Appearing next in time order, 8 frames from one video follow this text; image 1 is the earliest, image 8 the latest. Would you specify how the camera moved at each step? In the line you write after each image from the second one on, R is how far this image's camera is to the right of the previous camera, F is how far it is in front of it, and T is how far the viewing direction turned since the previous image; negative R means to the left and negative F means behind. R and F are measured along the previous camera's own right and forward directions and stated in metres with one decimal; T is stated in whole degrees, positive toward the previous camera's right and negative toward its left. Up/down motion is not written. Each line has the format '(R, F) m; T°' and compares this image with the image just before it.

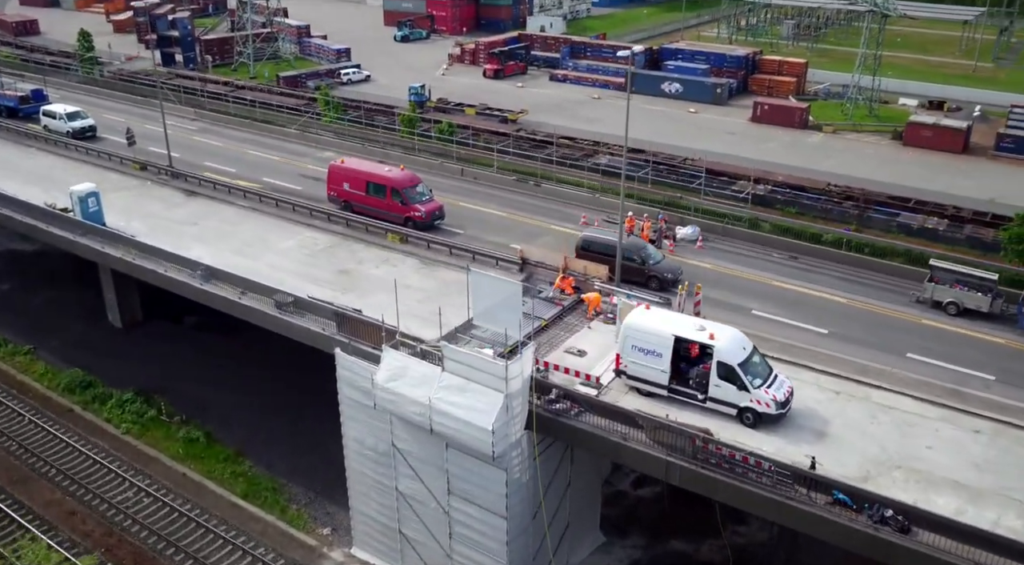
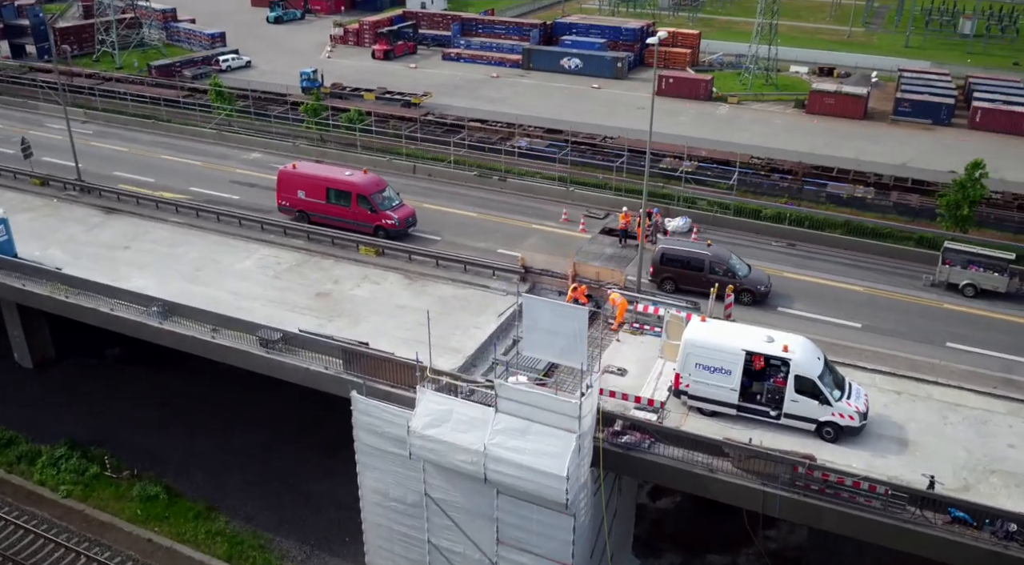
(-3.6, +2.6) m; +9°
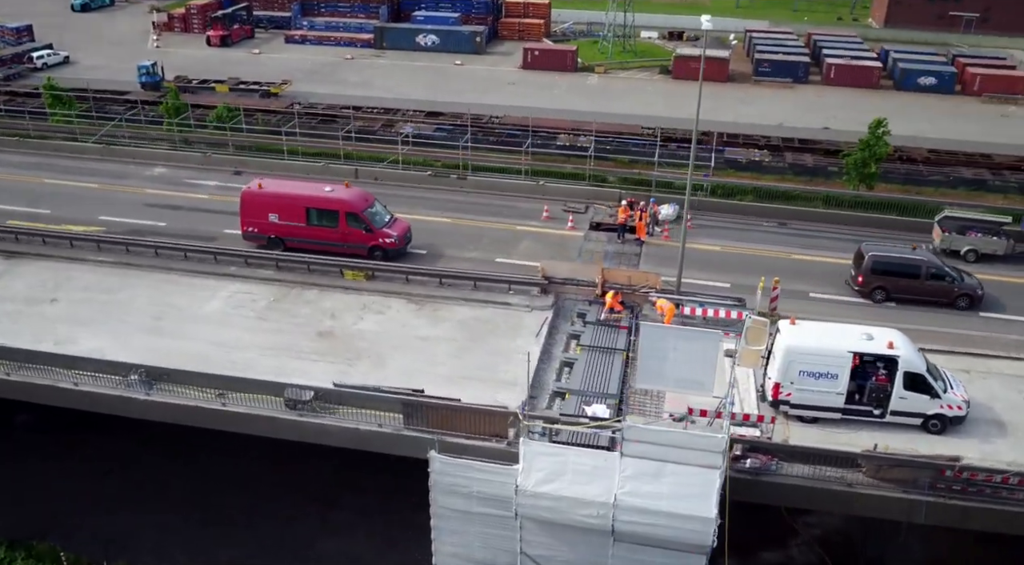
(-4.9, +2.6) m; +12°
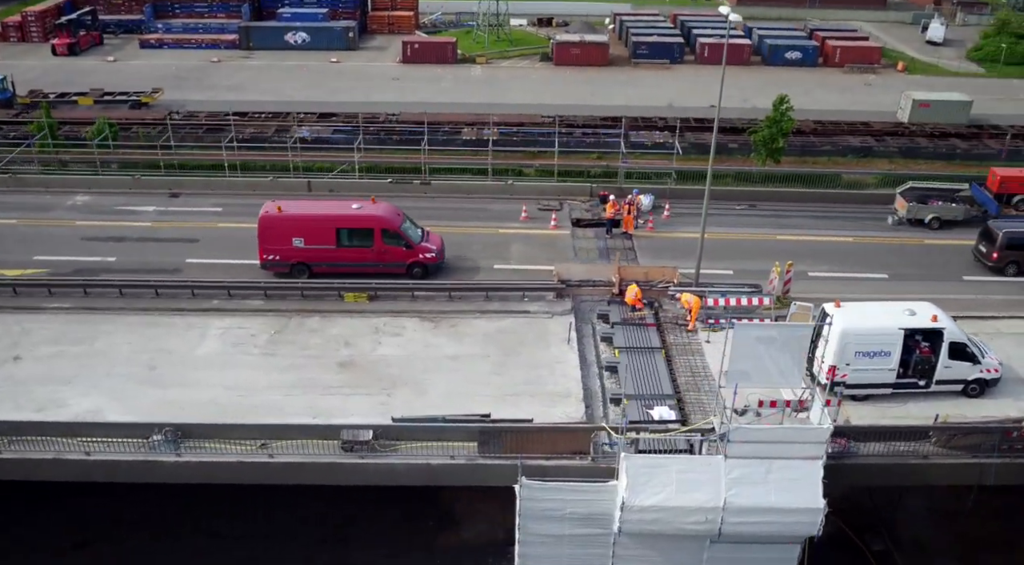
(-3.9, +1.1) m; +10°
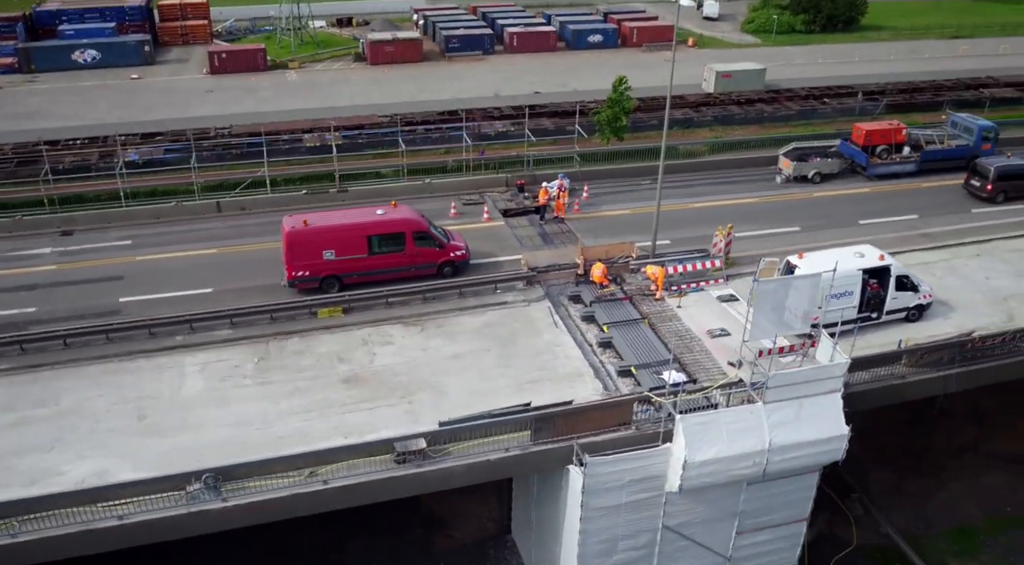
(-4.5, +0.2) m; +14°
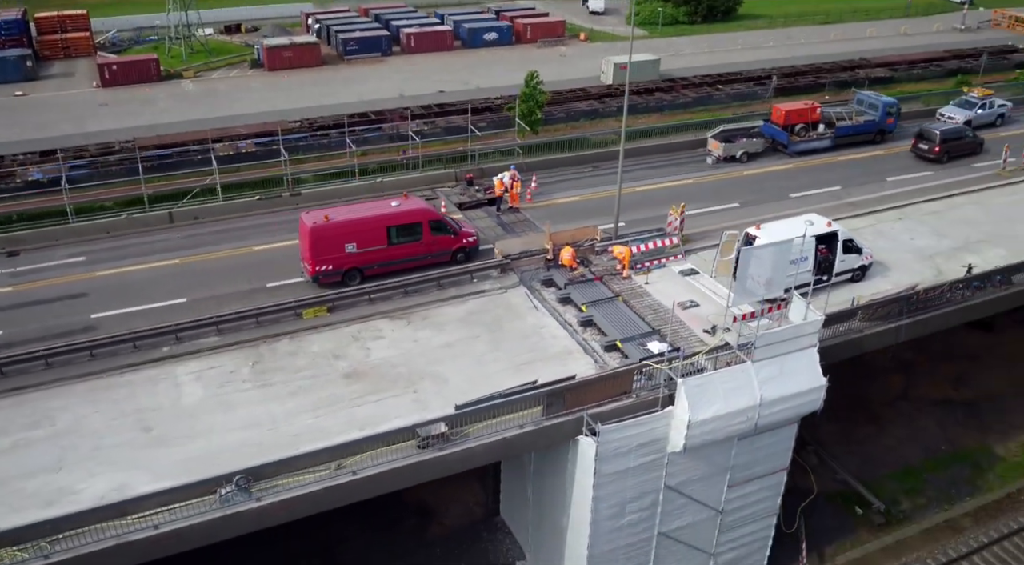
(-2.2, -0.6) m; +7°
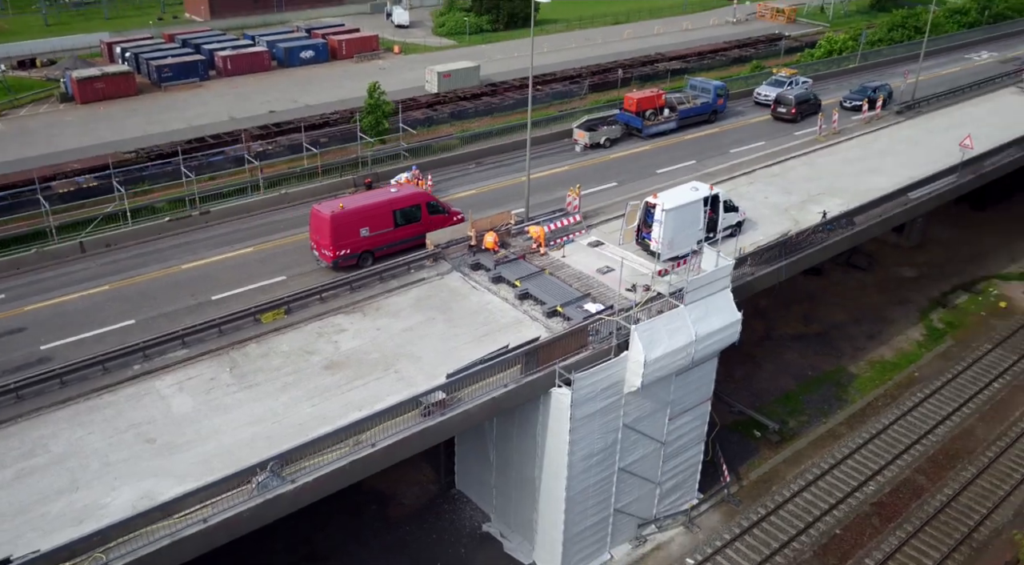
(-3.5, -1.6) m; +12°
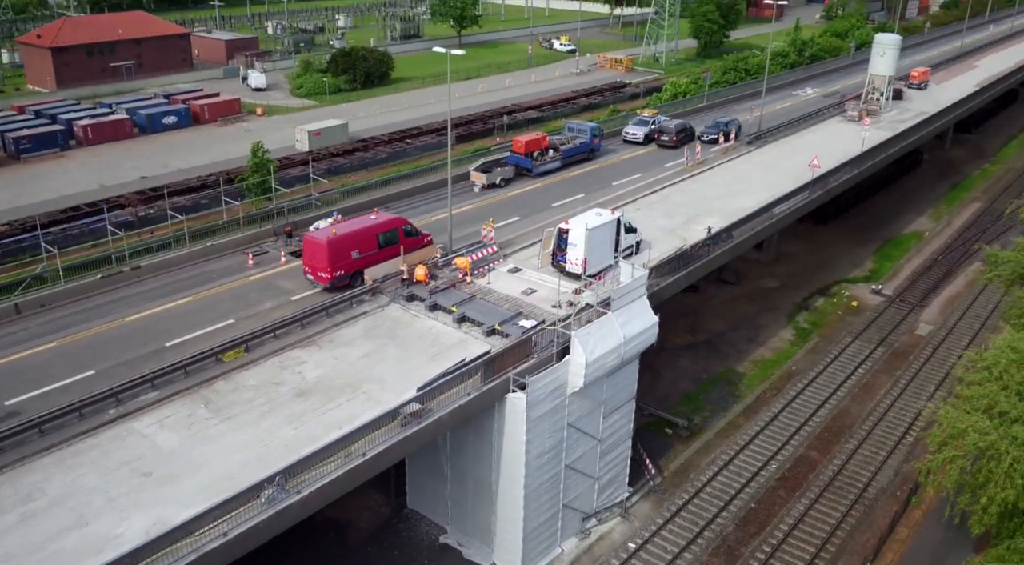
(-2.4, -2.0) m; +9°
